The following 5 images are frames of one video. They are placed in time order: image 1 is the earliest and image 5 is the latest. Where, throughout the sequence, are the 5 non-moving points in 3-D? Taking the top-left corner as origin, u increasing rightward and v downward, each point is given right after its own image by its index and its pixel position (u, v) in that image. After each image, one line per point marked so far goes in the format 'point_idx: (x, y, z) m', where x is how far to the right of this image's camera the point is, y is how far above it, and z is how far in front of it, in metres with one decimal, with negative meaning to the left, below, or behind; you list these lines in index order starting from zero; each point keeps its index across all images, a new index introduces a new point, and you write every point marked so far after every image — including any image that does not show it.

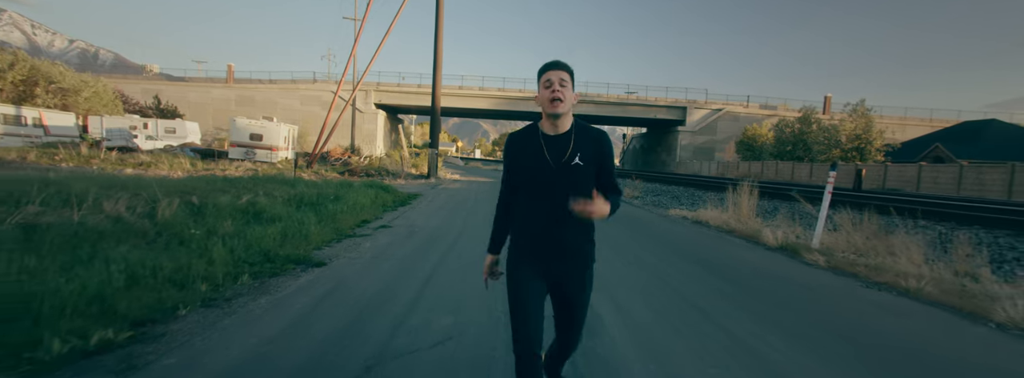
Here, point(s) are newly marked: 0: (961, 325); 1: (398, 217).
0: (+5.3, -1.6, +4.5) m
1: (-3.2, -0.8, +10.7) m
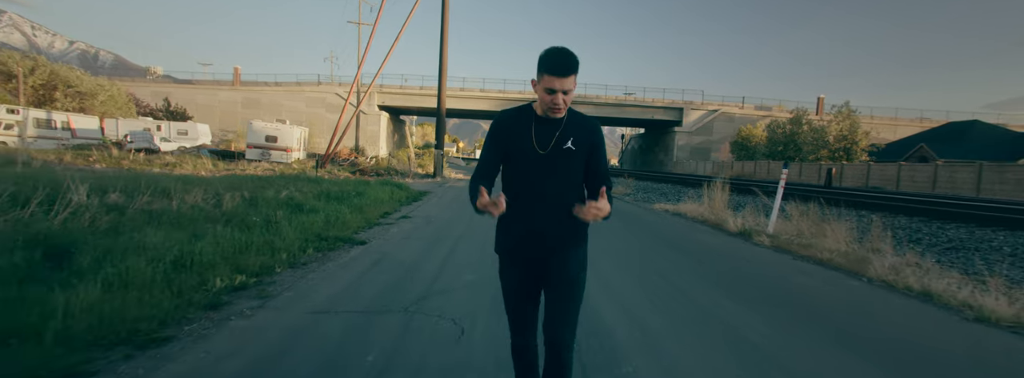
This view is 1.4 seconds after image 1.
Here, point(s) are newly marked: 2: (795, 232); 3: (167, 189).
0: (+5.3, -1.4, +6.0) m
1: (-3.2, -0.7, +12.2) m
2: (+6.7, -1.0, +8.9) m
3: (-7.4, 0.0, +8.0) m
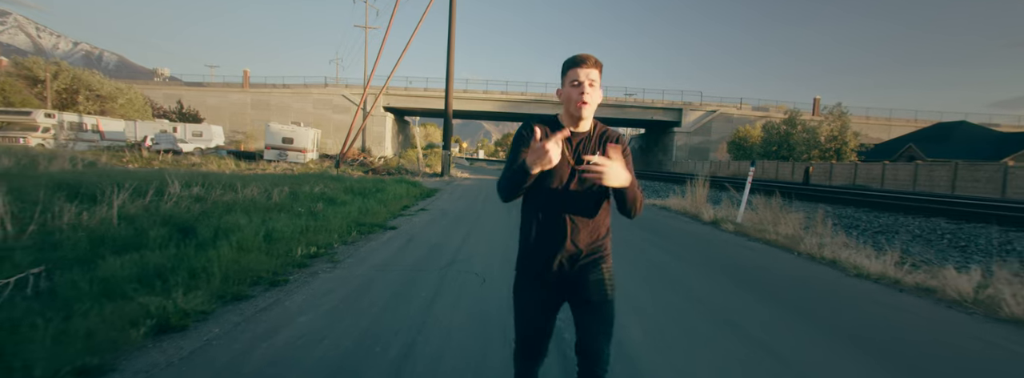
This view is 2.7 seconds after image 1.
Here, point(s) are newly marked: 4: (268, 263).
0: (+5.4, -1.3, +7.6) m
1: (-3.0, -0.5, +13.8) m
2: (+6.8, -0.8, +10.5) m
3: (-7.3, +0.1, +9.7) m
4: (-3.5, -1.1, +5.3) m
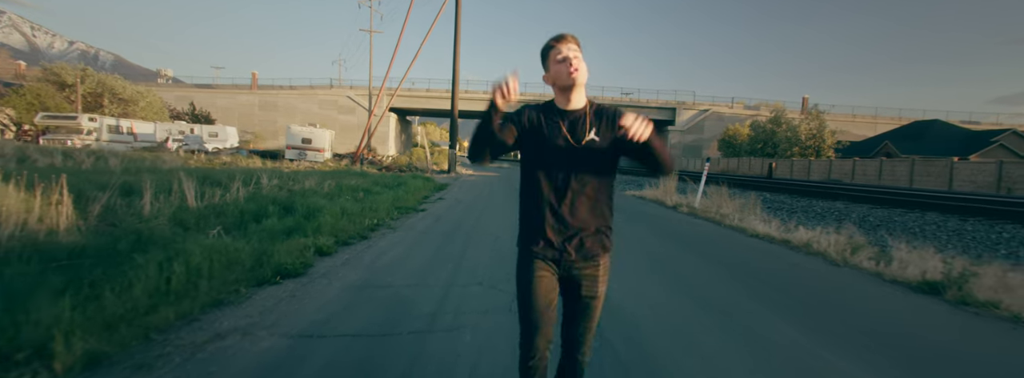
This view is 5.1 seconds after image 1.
0: (+5.5, -1.0, +10.3) m
1: (-3.0, -0.2, +16.5) m
2: (+6.9, -0.5, +13.2) m
3: (-7.2, +0.4, +12.3) m
4: (-3.4, -0.8, +8.0) m
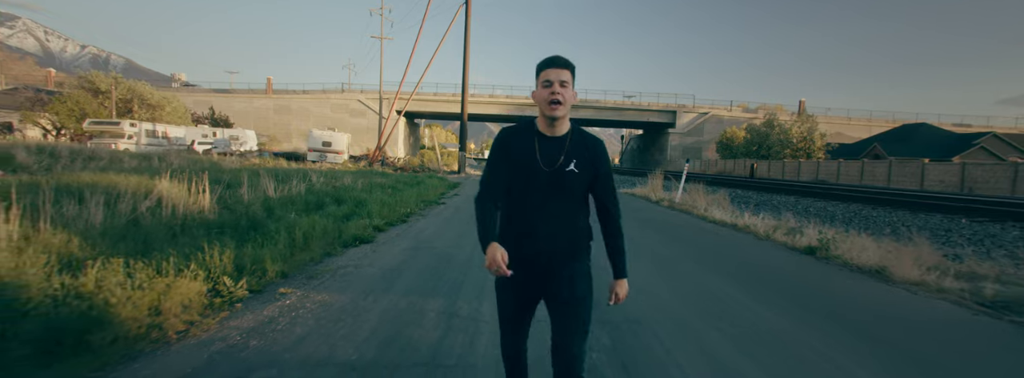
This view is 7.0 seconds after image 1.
0: (+5.7, -0.9, +12.3) m
1: (-2.7, -0.2, +18.7) m
2: (+7.1, -0.4, +15.2) m
3: (-7.0, +0.5, +14.6) m
4: (-3.2, -0.7, +10.2) m
